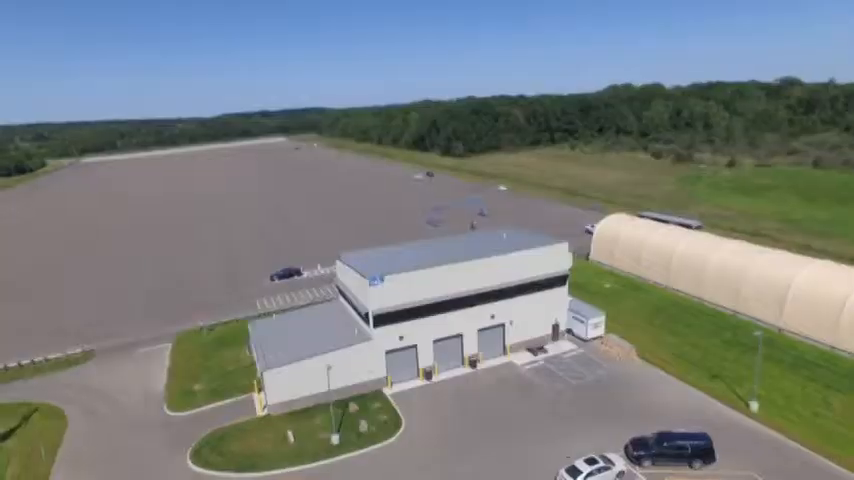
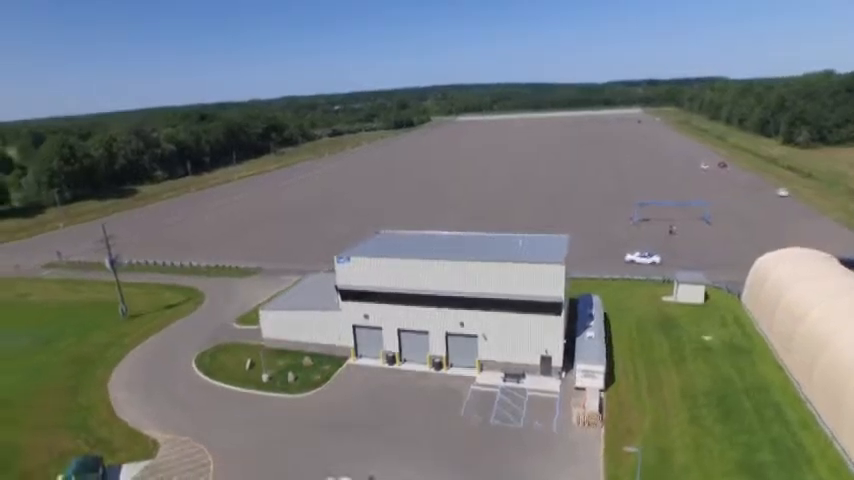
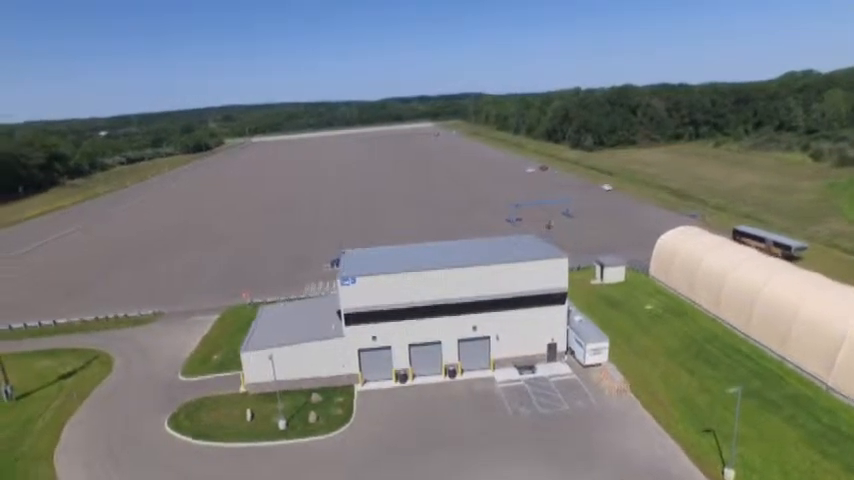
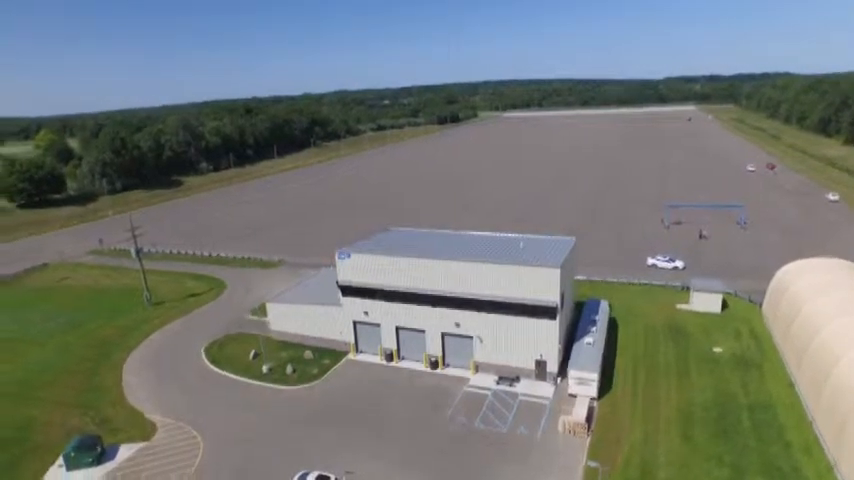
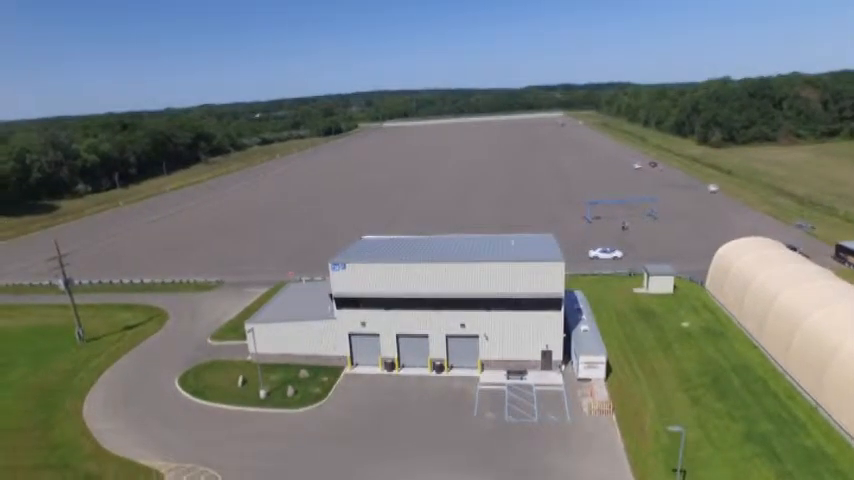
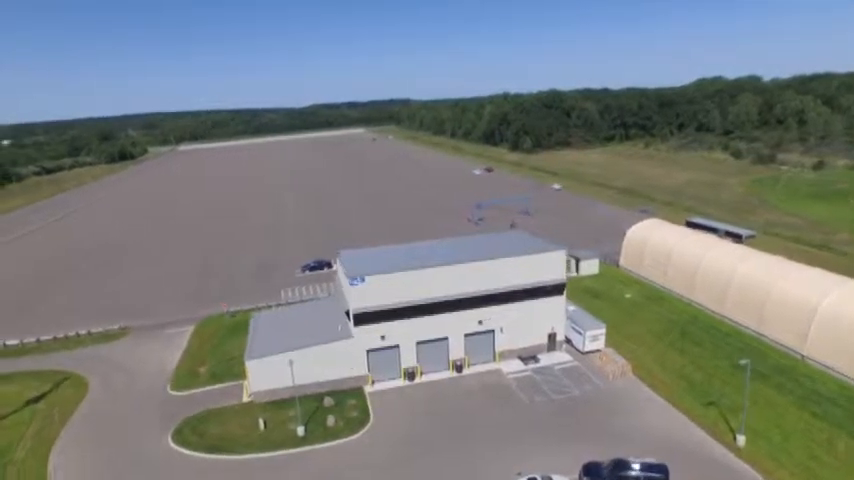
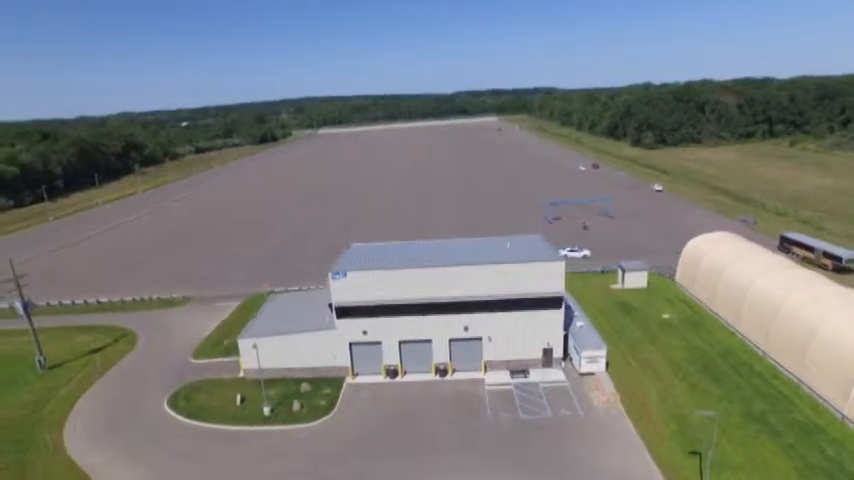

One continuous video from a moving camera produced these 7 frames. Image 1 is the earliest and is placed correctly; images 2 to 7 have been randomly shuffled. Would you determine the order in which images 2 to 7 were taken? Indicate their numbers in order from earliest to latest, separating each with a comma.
6, 3, 7, 5, 2, 4
